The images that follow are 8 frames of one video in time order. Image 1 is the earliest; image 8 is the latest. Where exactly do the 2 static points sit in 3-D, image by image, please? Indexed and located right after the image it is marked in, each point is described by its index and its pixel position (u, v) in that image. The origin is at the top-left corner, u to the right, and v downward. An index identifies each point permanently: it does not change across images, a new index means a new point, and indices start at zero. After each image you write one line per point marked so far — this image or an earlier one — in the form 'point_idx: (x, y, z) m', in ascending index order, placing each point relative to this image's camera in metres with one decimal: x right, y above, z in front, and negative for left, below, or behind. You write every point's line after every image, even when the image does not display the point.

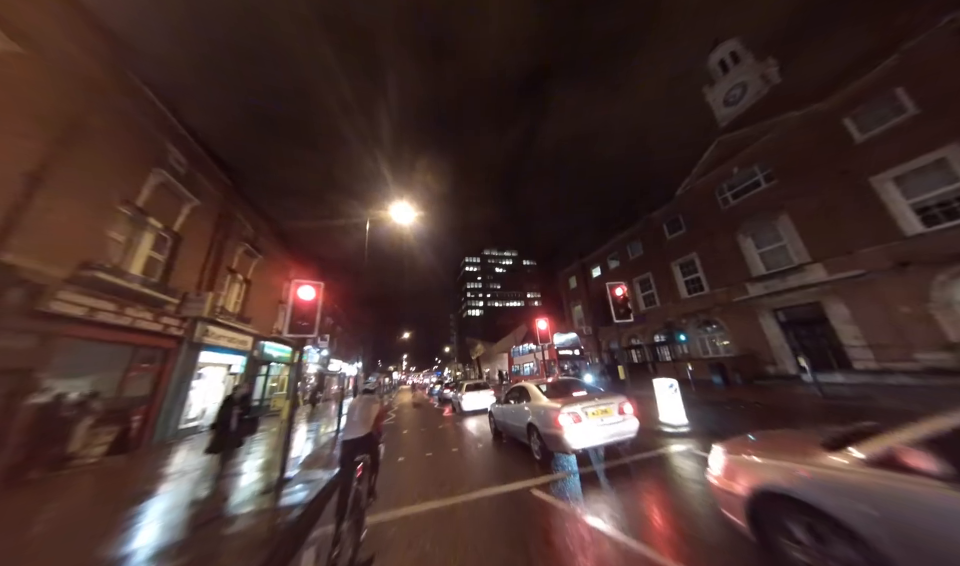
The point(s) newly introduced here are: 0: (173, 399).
0: (-10.0, -3.6, +8.2) m
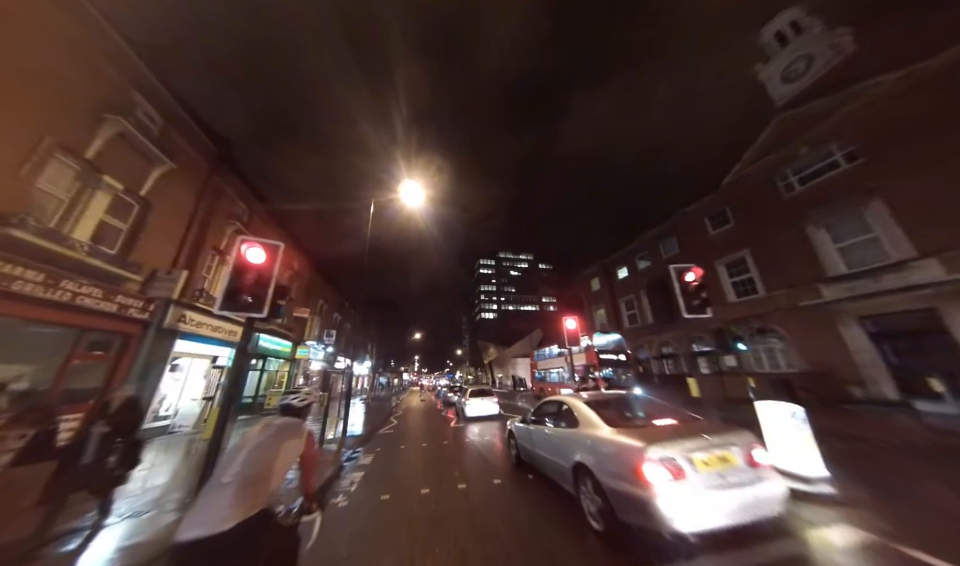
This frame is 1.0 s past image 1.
0: (-9.6, -2.9, +7.0) m
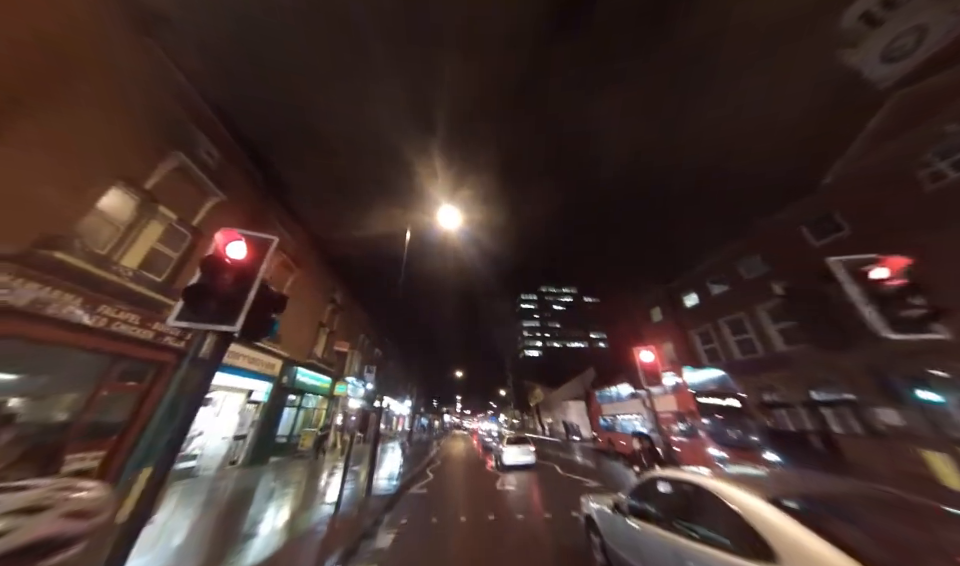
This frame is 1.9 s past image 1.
0: (-8.3, -3.6, +6.6) m
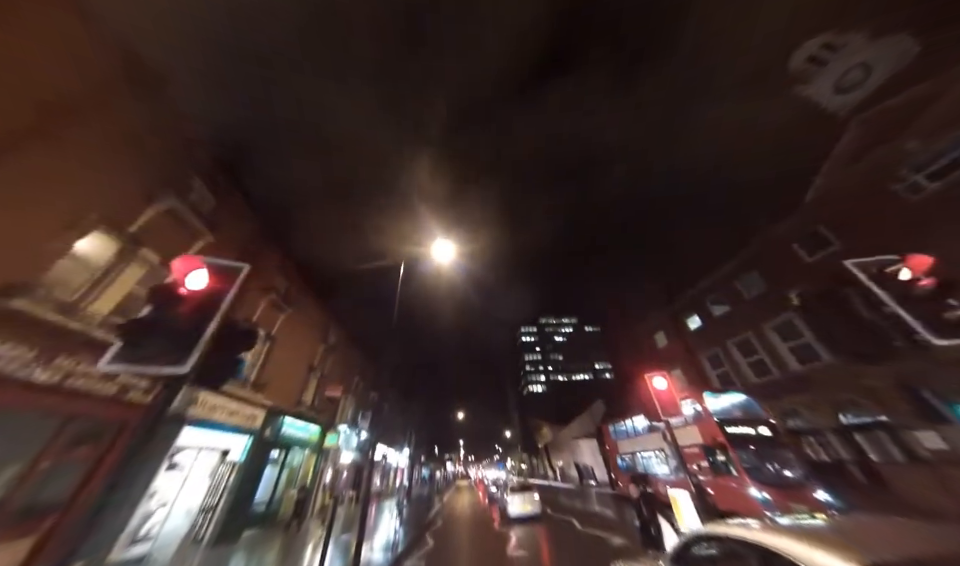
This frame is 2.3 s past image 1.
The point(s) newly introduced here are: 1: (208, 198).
0: (-8.2, -4.7, +5.7) m
1: (-7.9, +2.5, +7.5) m
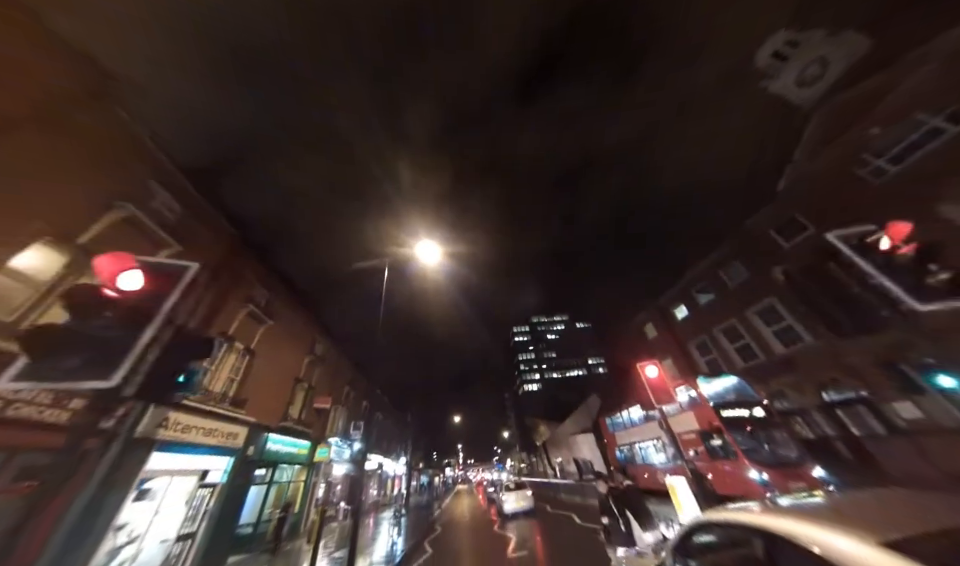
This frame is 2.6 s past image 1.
0: (-8.3, -5.1, +5.2) m
1: (-8.5, +2.1, +7.1) m
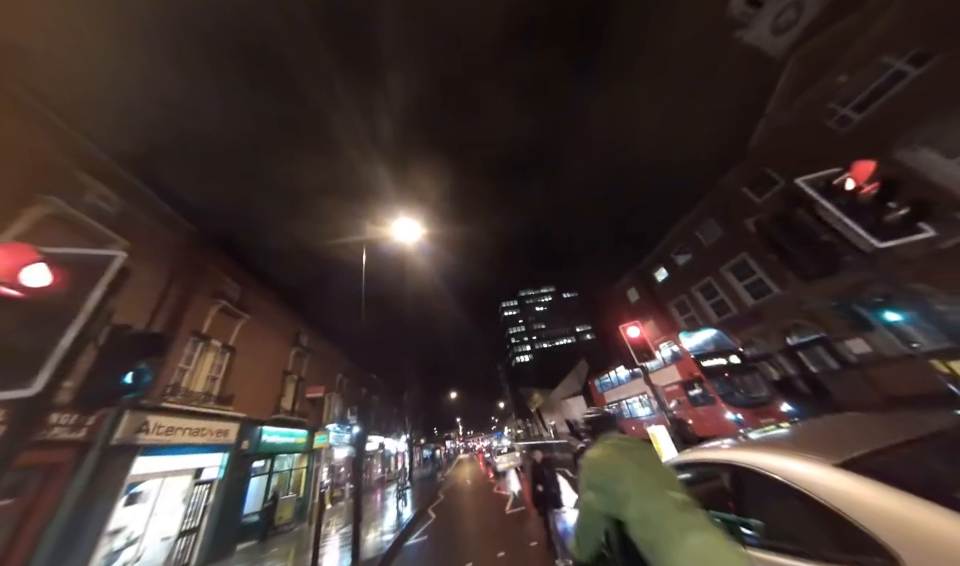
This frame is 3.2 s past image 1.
0: (-8.3, -5.2, +5.1) m
1: (-9.1, +2.1, +6.3) m
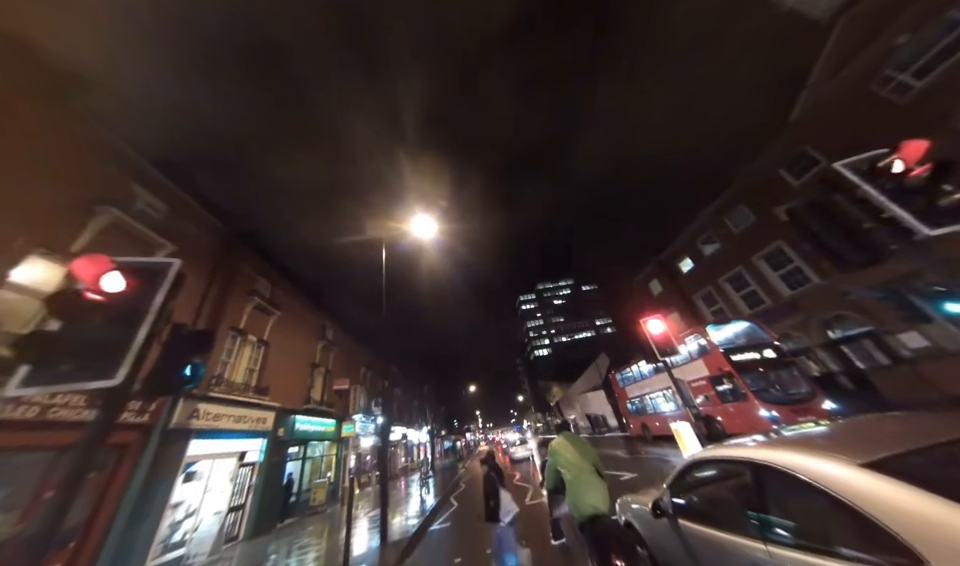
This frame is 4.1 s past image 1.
0: (-7.9, -5.2, +5.8) m
1: (-8.7, +2.1, +7.0) m
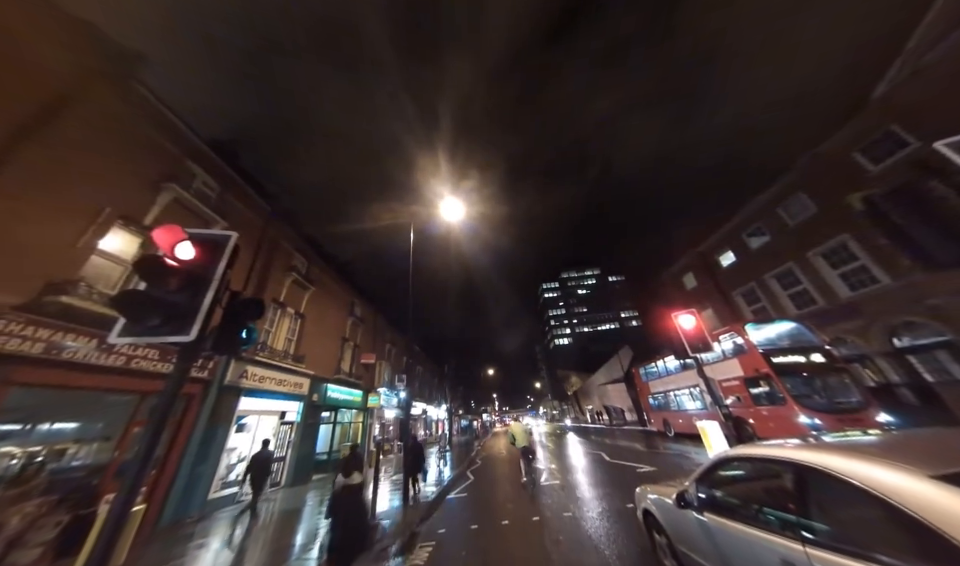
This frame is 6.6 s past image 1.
0: (-7.5, -4.5, +6.7) m
1: (-7.9, +2.9, +7.5) m
